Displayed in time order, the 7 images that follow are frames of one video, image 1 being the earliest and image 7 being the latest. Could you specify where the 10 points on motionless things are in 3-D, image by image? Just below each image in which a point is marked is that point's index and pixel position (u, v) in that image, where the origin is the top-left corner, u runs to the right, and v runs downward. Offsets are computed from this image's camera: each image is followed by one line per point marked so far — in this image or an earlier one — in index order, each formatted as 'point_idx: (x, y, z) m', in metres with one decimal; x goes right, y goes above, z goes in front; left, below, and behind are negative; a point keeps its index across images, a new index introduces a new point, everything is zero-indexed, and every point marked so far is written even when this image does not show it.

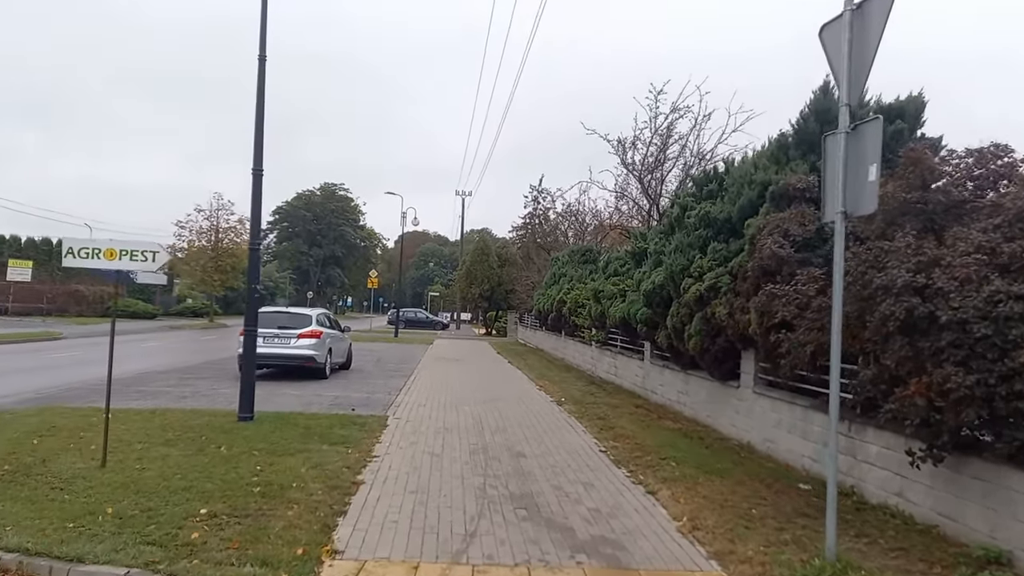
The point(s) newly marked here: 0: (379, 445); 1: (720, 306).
0: (-1.6, -1.9, +9.1) m
1: (+2.8, -0.2, +10.0) m
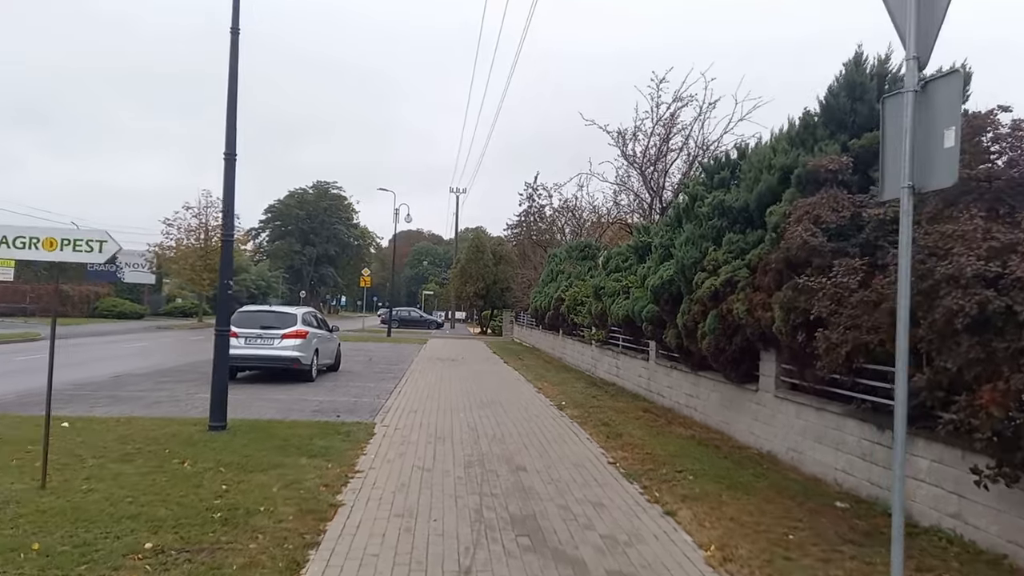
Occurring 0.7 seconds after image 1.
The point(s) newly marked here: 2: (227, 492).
0: (-1.7, -1.9, +8.2) m
1: (+2.8, -0.2, +9.1) m
2: (-2.5, -1.8, +6.5) m
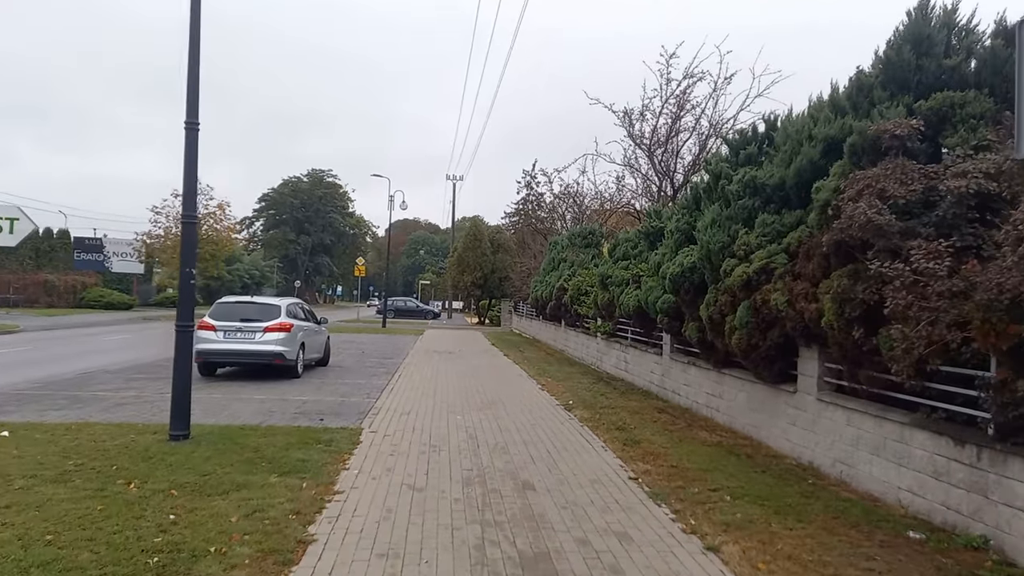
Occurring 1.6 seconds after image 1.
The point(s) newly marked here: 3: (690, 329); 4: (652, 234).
0: (-1.6, -1.8, +7.1) m
1: (+2.8, 0.0, +8.0) m
2: (-2.4, -1.7, +5.3) m
3: (+2.5, -0.6, +10.5) m
4: (+2.9, +1.1, +15.3) m
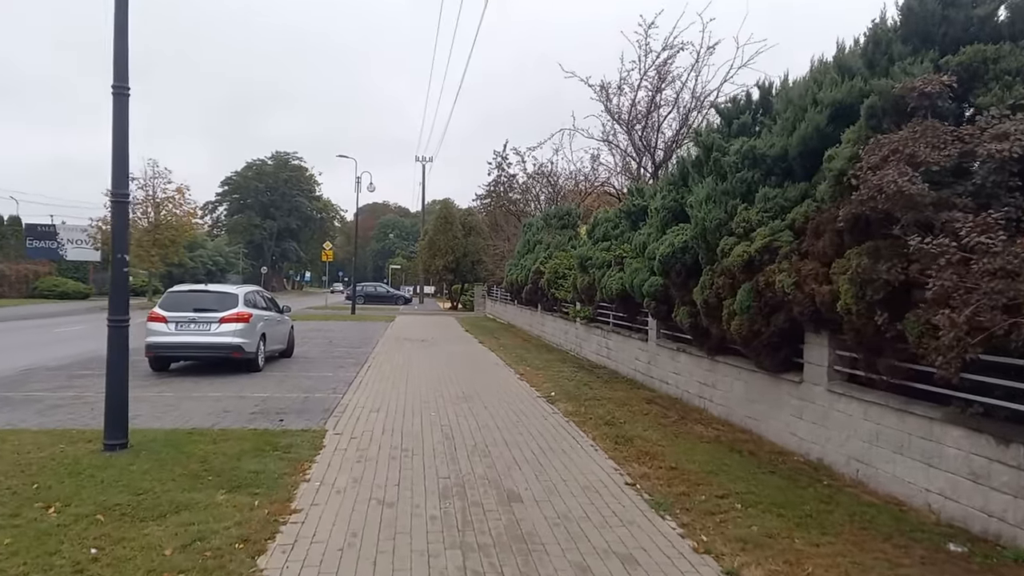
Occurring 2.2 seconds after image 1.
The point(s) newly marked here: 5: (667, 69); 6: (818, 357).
0: (-1.7, -1.7, +6.2) m
1: (+2.6, +0.1, +7.2) m
2: (-2.5, -1.6, +4.4) m
3: (+2.2, -0.4, +9.8) m
4: (+2.4, +1.5, +14.6) m
5: (+3.6, +5.1, +17.2) m
6: (+3.0, -0.7, +7.3) m
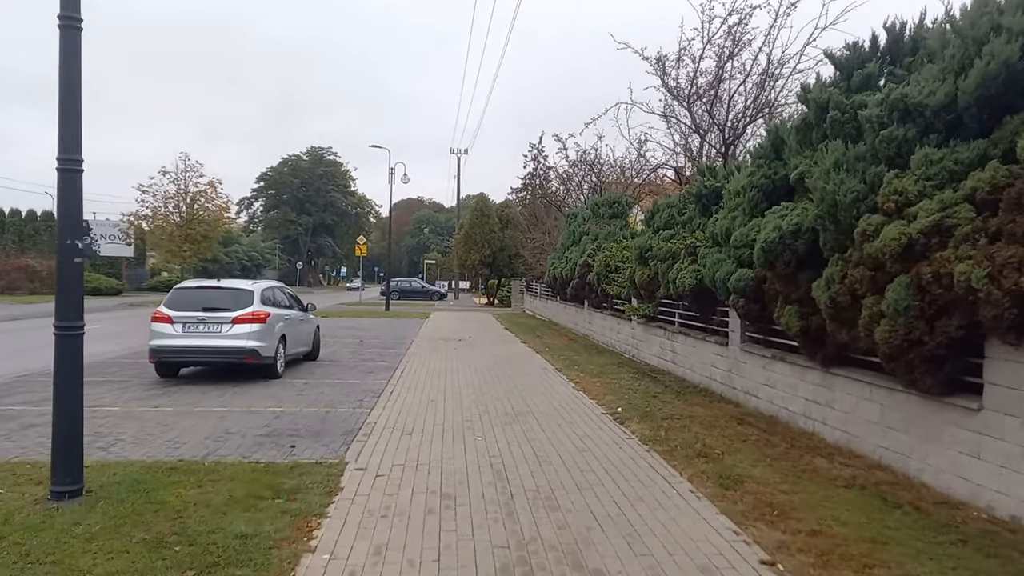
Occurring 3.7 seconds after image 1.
0: (-1.2, -1.6, +4.4) m
1: (+3.2, +0.2, +5.2) m
2: (-2.1, -1.6, +2.7) m
3: (+2.9, -0.3, +7.8) m
4: (+3.3, +1.6, +12.6) m
5: (+4.6, +5.2, +15.1) m
6: (+3.6, -0.6, +5.3) m
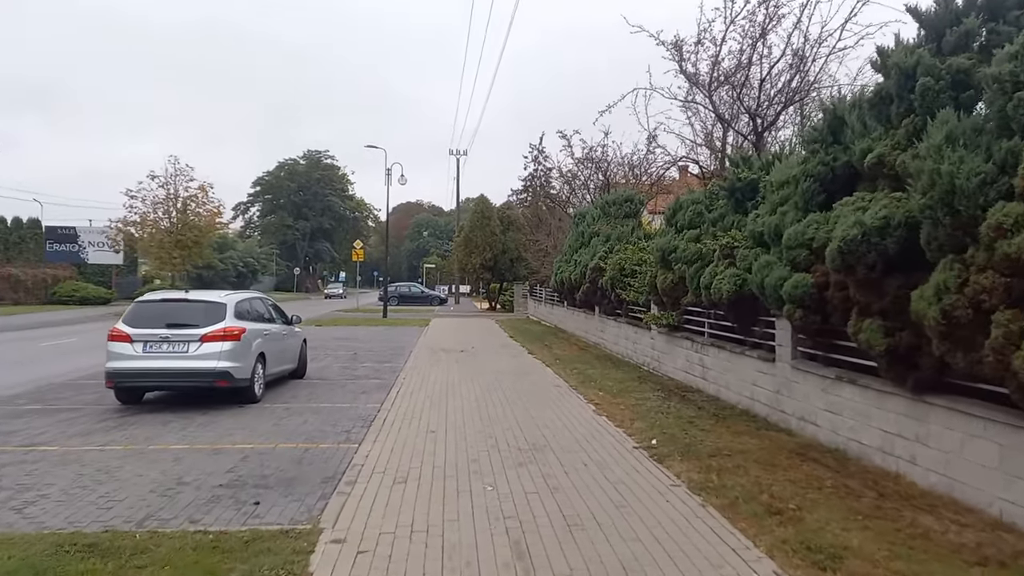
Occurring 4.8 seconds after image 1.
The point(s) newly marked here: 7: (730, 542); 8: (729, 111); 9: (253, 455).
0: (-1.1, -1.7, +3.0) m
1: (+3.3, +0.1, +3.8) m
2: (-1.9, -1.7, +1.2) m
3: (+3.0, -0.4, +6.3) m
4: (+3.4, +1.5, +11.1) m
5: (+4.7, +5.1, +13.7) m
6: (+3.7, -0.7, +3.8) m
7: (+1.5, -1.7, +5.0) m
8: (+4.1, +3.3, +14.0) m
9: (-2.6, -1.7, +7.5) m
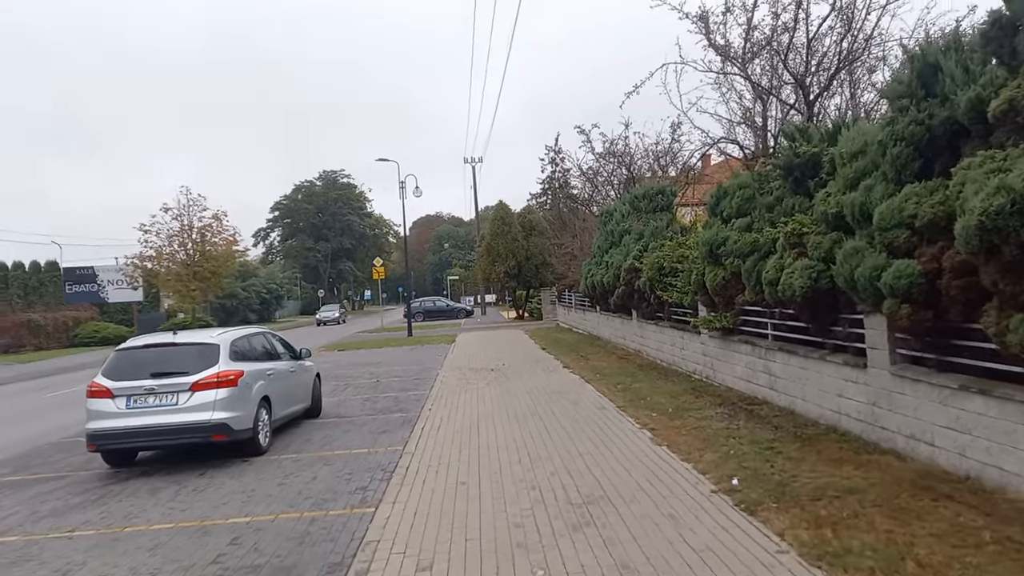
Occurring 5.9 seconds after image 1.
0: (-0.8, -1.9, +1.6) m
1: (+3.4, +0.2, +2.2) m
2: (-1.7, -2.0, -0.2) m
3: (+3.3, -0.3, +4.8) m
4: (+3.7, +1.5, +9.6) m
5: (+4.8, +5.2, +12.1) m
6: (+3.9, -0.5, +2.3) m
7: (+1.8, -1.7, +3.5) m
8: (+4.3, +3.4, +12.5) m
9: (-2.2, -2.0, +6.2) m
